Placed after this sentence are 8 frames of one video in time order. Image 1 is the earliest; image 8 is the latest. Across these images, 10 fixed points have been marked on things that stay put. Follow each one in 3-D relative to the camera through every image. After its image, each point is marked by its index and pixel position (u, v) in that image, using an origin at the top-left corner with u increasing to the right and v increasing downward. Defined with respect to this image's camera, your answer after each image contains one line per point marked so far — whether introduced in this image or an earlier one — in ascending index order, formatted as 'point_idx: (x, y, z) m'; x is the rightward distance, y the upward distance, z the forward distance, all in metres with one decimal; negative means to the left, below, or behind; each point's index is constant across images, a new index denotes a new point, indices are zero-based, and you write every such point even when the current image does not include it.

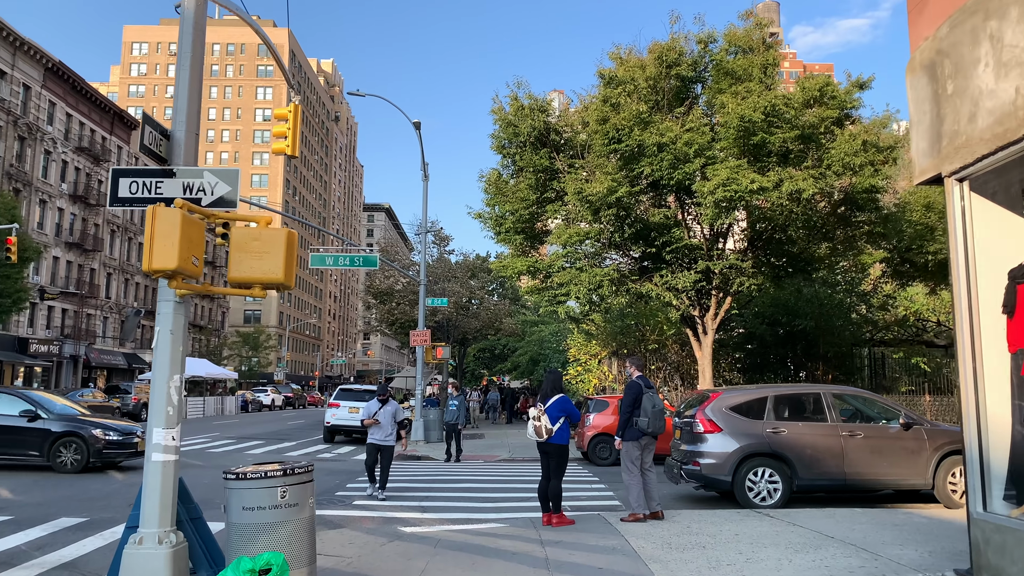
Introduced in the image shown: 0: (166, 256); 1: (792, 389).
0: (-2.1, +0.2, +4.5) m
1: (+3.8, -1.4, +10.1) m
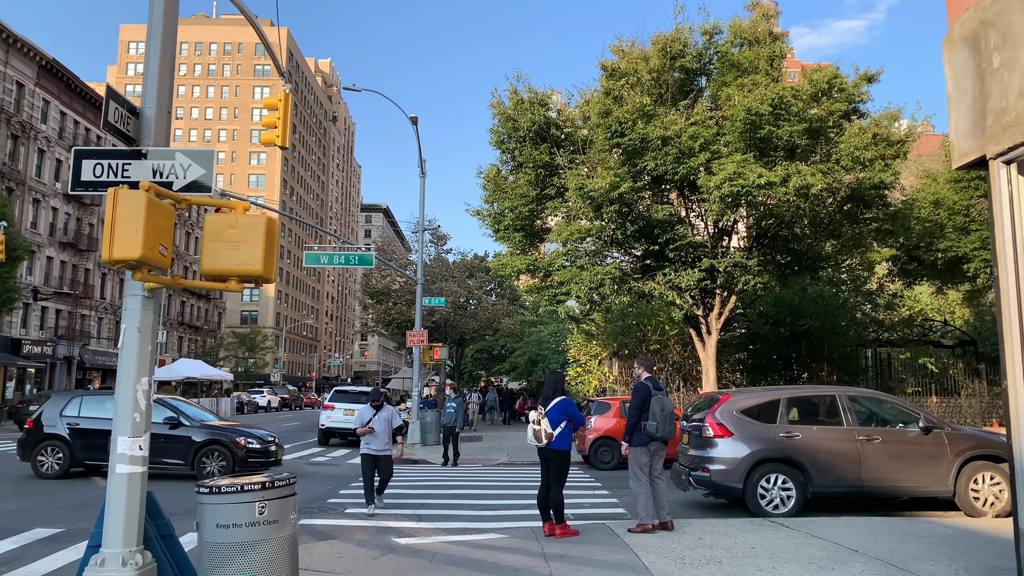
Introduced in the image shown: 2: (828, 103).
0: (-2.1, +0.2, +4.0) m
1: (+3.8, -1.4, +9.7) m
2: (+6.6, +3.9, +15.5) m
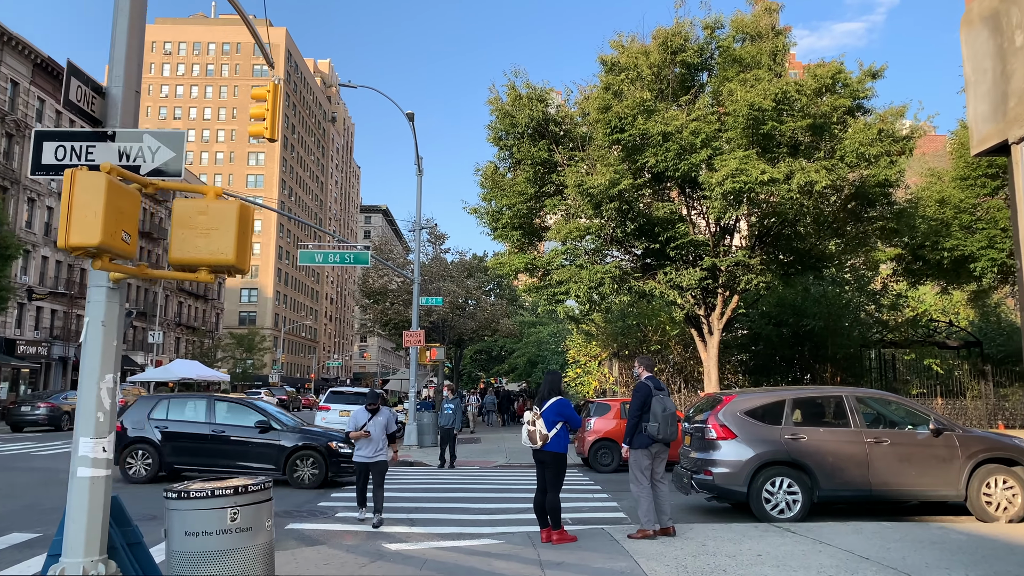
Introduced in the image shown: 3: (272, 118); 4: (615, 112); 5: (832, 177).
0: (-2.1, +0.3, +3.7) m
1: (+3.8, -1.3, +9.3) m
2: (+6.6, +3.9, +15.2) m
3: (-3.3, +2.3, +10.0) m
4: (+2.1, +3.6, +15.1) m
5: (+6.3, +2.2, +14.6) m
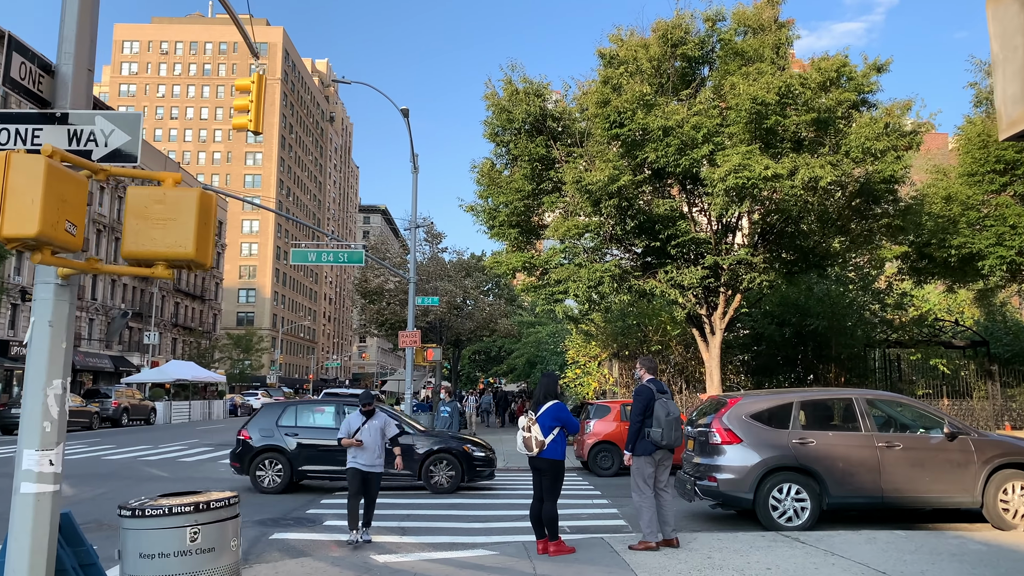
0: (-2.2, +0.3, +3.3) m
1: (+3.7, -1.3, +8.9) m
2: (+6.5, +3.9, +14.8) m
3: (-3.3, +2.3, +9.6) m
4: (+2.0, +3.7, +14.7) m
5: (+6.2, +2.2, +14.2) m
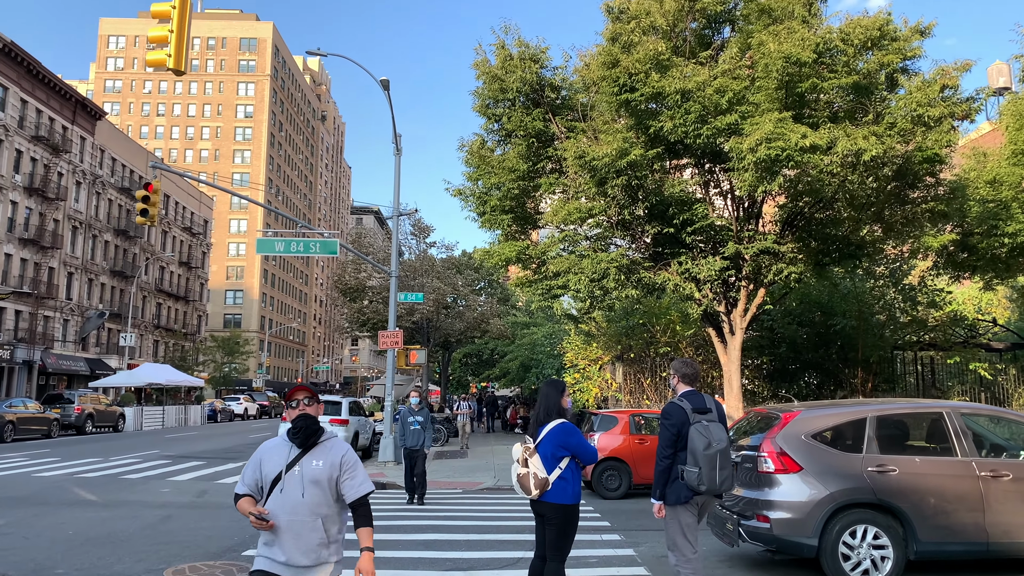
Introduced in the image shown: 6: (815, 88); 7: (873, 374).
0: (-2.2, +0.5, +1.3) m
1: (+3.6, -1.1, +6.9) m
2: (+6.4, +4.1, +12.8) m
3: (-3.4, +2.5, +7.6) m
4: (+1.9, +3.8, +12.7) m
5: (+6.1, +2.4, +12.2) m
6: (+5.2, +3.5, +12.7) m
7: (+8.9, -2.1, +18.3) m
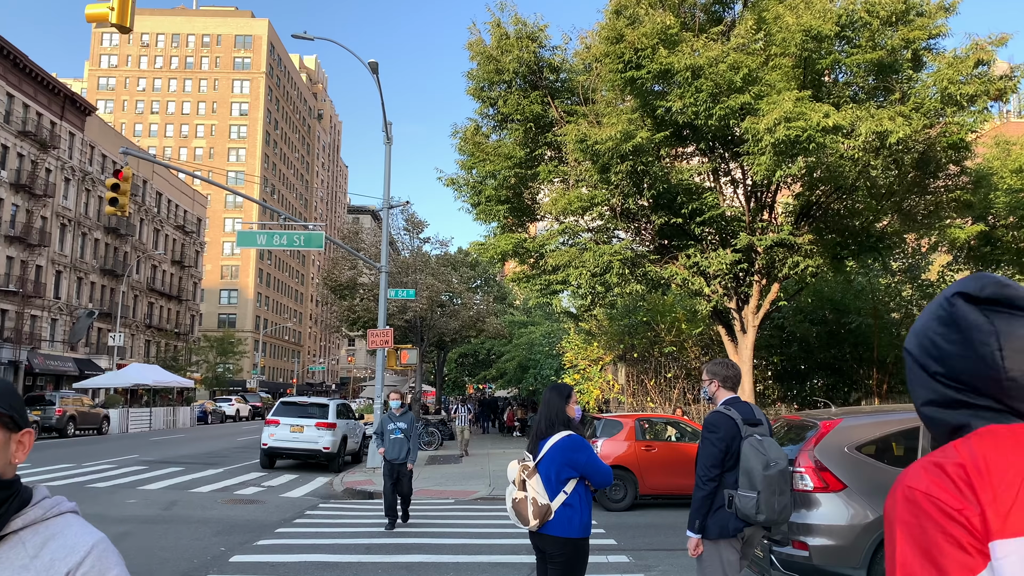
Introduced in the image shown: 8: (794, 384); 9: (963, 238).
0: (-2.3, +0.6, +0.3) m
1: (+3.6, -1.0, +6.0) m
2: (+6.3, +4.2, +11.9) m
3: (-3.5, +2.6, +6.6) m
4: (+1.9, +3.9, +11.8) m
5: (+6.1, +2.5, +11.2) m
6: (+5.1, +3.6, +11.7) m
7: (+8.9, -2.0, +17.4) m
8: (+7.2, -2.4, +18.7) m
9: (+8.6, +0.9, +14.1) m
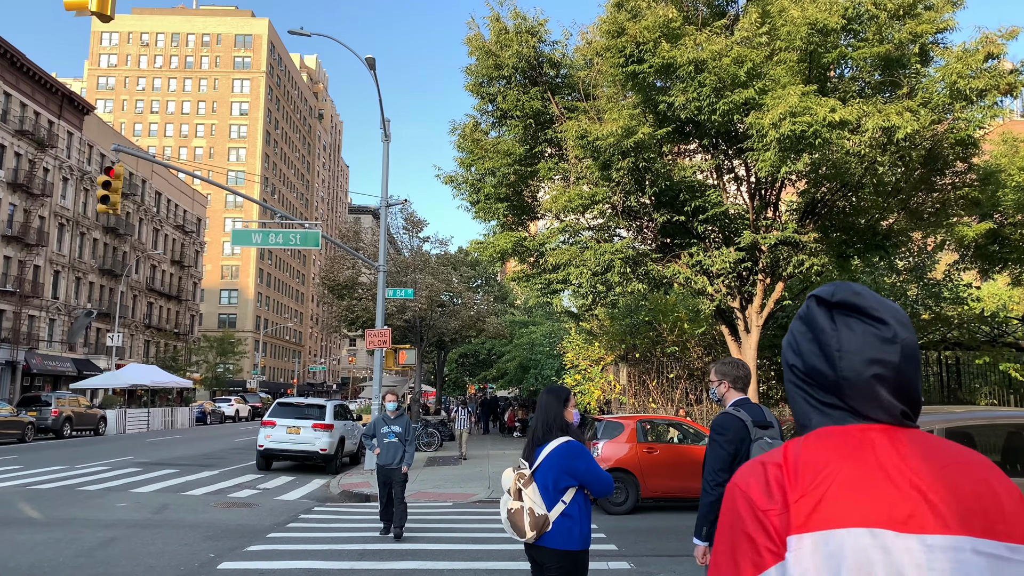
0: (-2.3, +0.6, +0.1) m
1: (+3.6, -1.0, +5.7) m
2: (+6.3, +4.2, +11.6) m
3: (-3.5, +2.6, +6.4) m
4: (+1.8, +3.9, +11.5) m
5: (+6.0, +2.5, +11.0) m
6: (+5.1, +3.6, +11.5) m
7: (+8.9, -2.0, +17.1) m
8: (+7.2, -2.4, +18.5) m
9: (+8.6, +1.0, +13.8) m
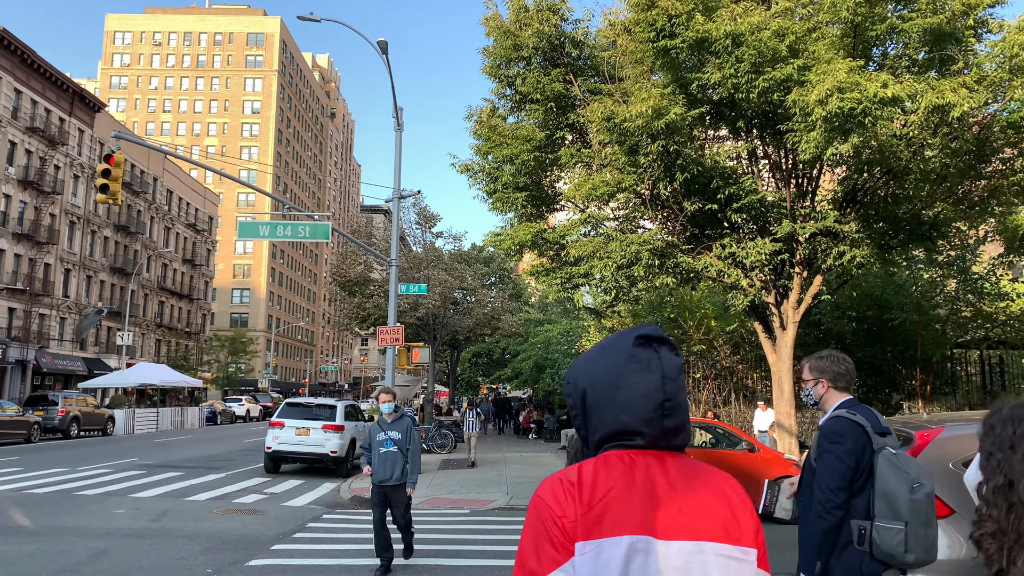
0: (-2.2, +0.7, -0.7) m
1: (+3.8, -0.9, +4.9) m
2: (+6.6, +4.3, +10.7) m
3: (-3.3, +2.7, +5.7) m
4: (+2.2, +4.0, +10.7) m
5: (+6.3, +2.6, +10.1) m
6: (+5.4, +3.7, +10.6) m
7: (+9.3, -1.9, +16.2) m
8: (+7.6, -2.3, +17.6) m
9: (+9.0, +1.1, +12.9) m
